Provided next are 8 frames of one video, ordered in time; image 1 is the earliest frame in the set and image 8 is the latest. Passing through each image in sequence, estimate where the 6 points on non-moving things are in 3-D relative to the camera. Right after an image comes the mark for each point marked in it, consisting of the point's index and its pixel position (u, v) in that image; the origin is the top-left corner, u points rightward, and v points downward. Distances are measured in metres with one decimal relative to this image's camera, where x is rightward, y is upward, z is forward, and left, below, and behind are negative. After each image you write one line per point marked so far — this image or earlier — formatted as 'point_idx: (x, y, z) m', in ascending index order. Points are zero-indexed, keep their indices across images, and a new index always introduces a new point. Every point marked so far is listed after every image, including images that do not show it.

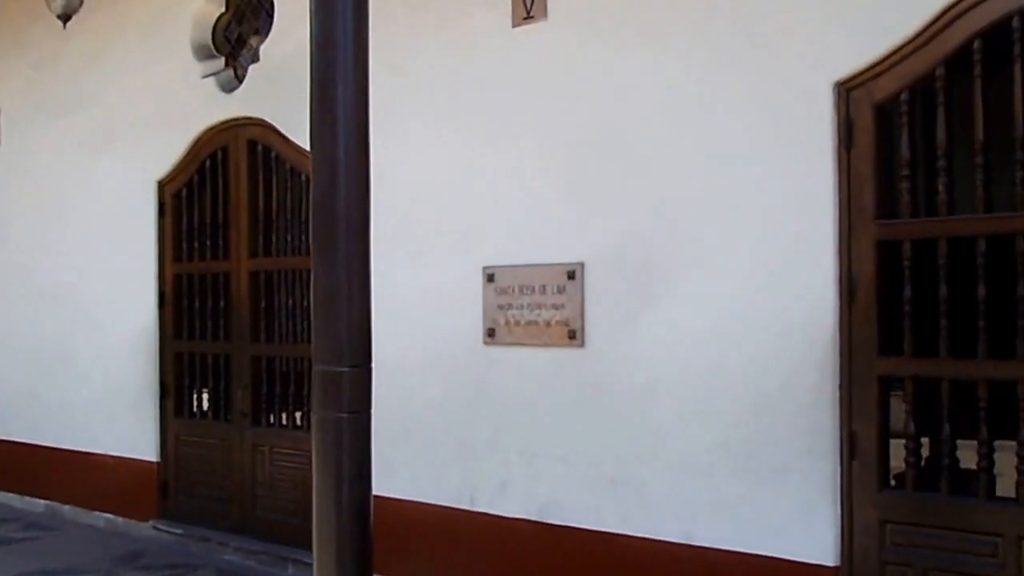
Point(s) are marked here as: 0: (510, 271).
0: (0.0, +0.1, +4.1) m
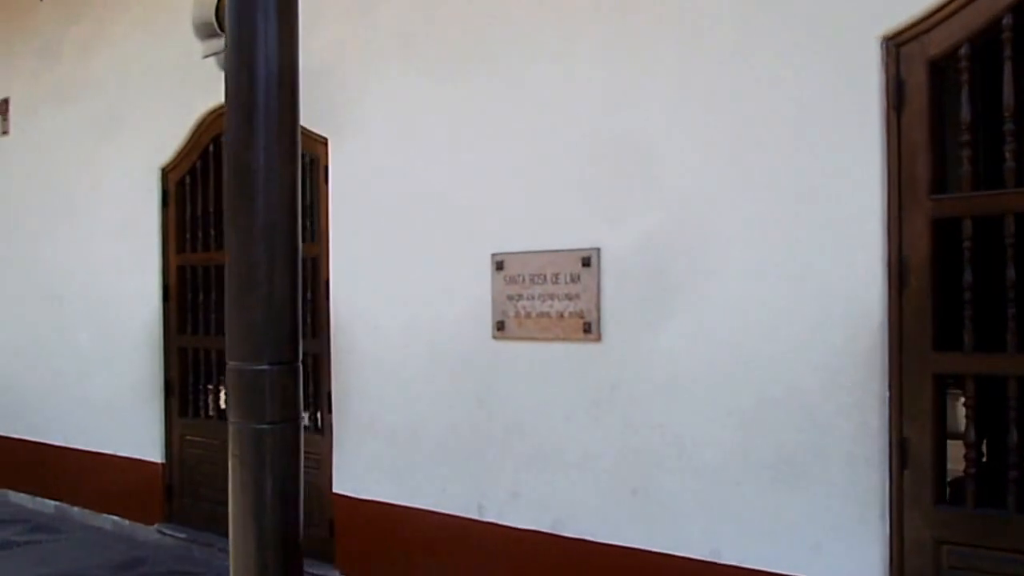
0: (0.0, +0.1, +3.7) m
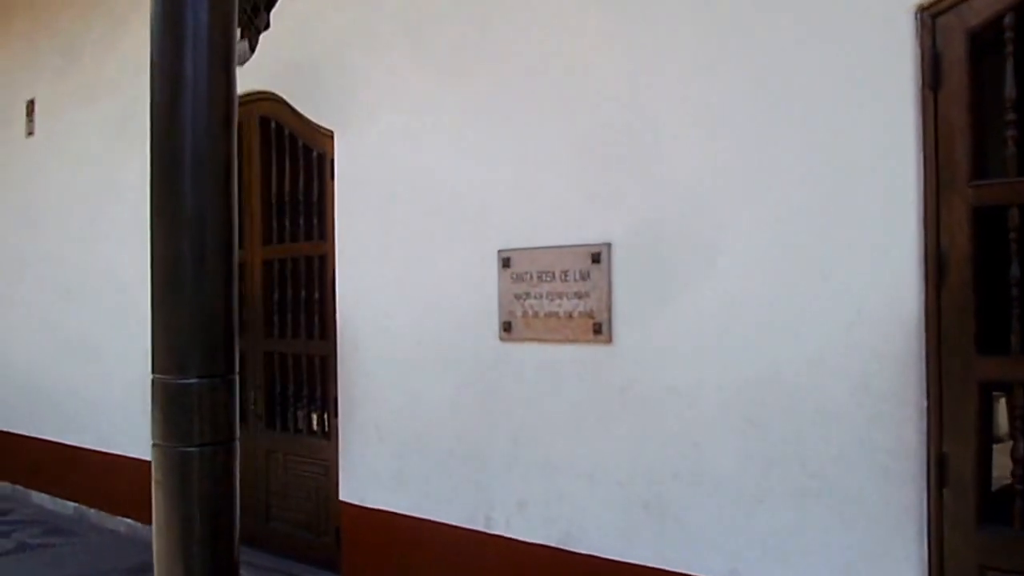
0: (+0.1, +0.1, +3.5) m
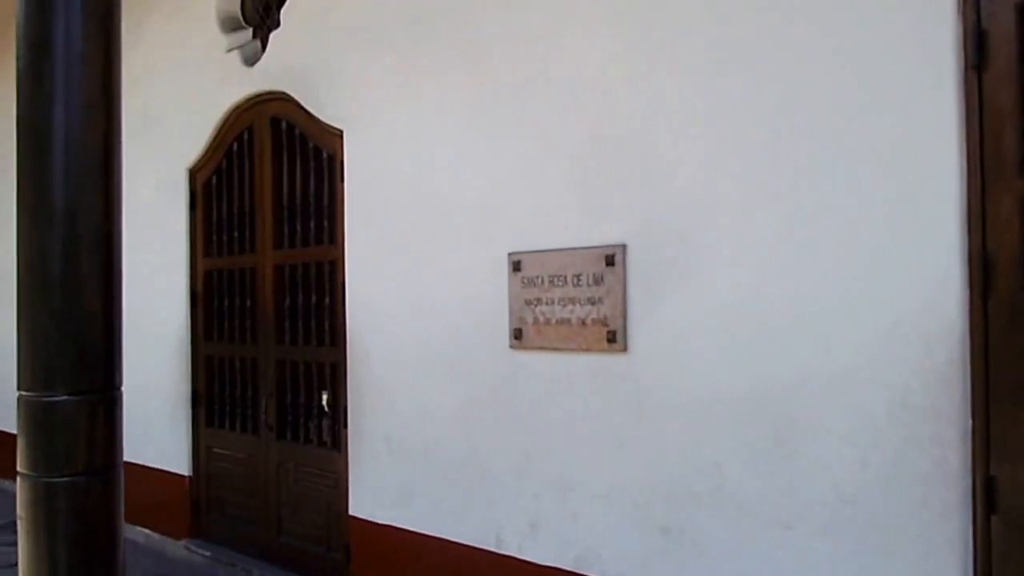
0: (+0.1, +0.1, +3.3) m
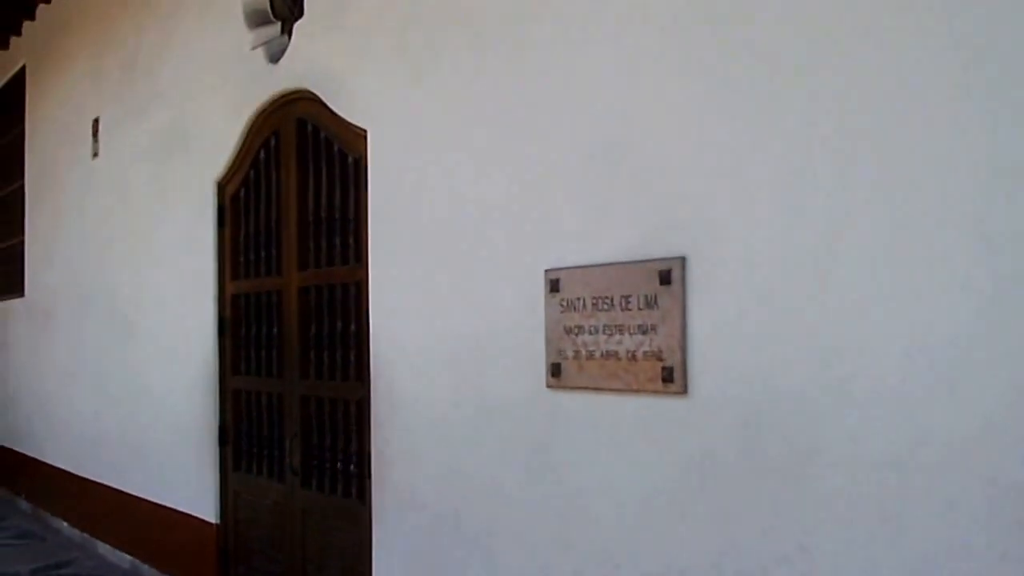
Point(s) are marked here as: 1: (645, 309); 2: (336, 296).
0: (+0.2, 0.0, +2.6) m
1: (+0.4, -0.1, +2.4) m
2: (-0.7, 0.0, +3.7) m
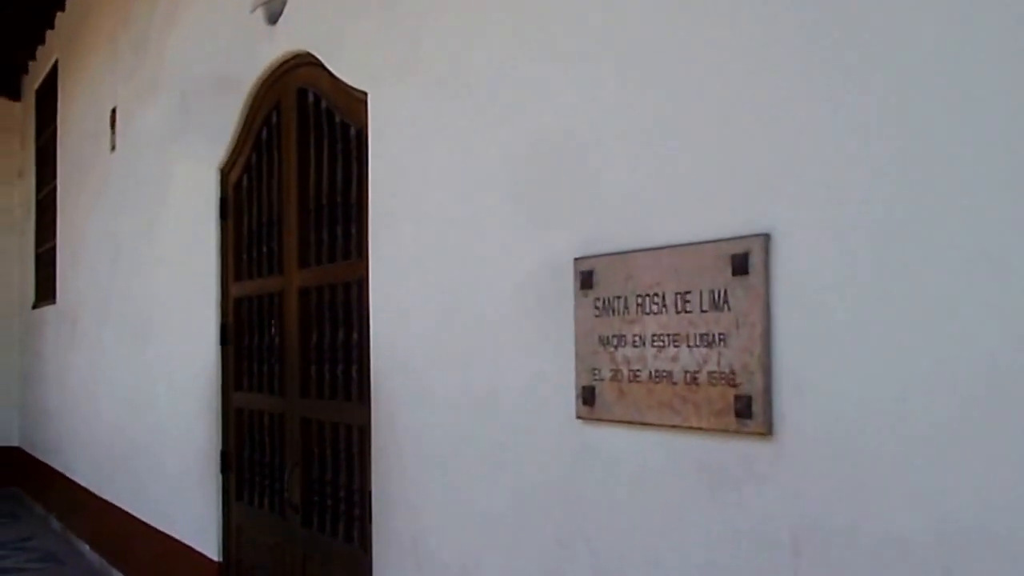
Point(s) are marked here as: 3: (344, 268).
0: (+0.2, +0.1, +1.9) m
1: (+0.4, 0.0, +1.7) m
2: (-0.6, 0.0, +3.1) m
3: (-0.6, +0.1, +3.0) m
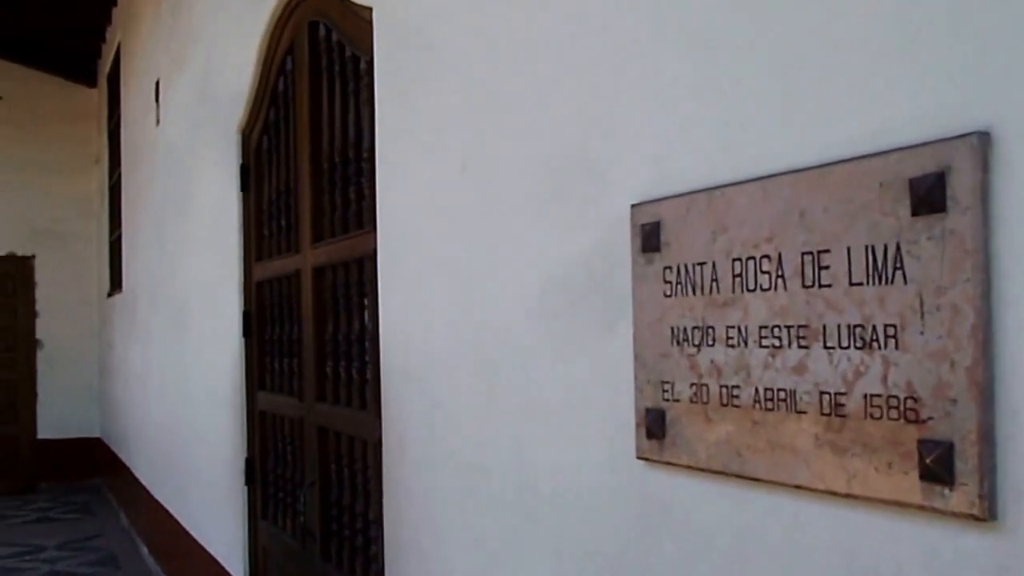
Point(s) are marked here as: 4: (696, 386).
0: (+0.2, +0.1, +1.2) m
1: (+0.4, 0.0, +0.9) m
2: (-0.4, 0.0, +2.4) m
3: (-0.4, +0.1, +2.4) m
4: (+0.2, -0.1, +1.2) m
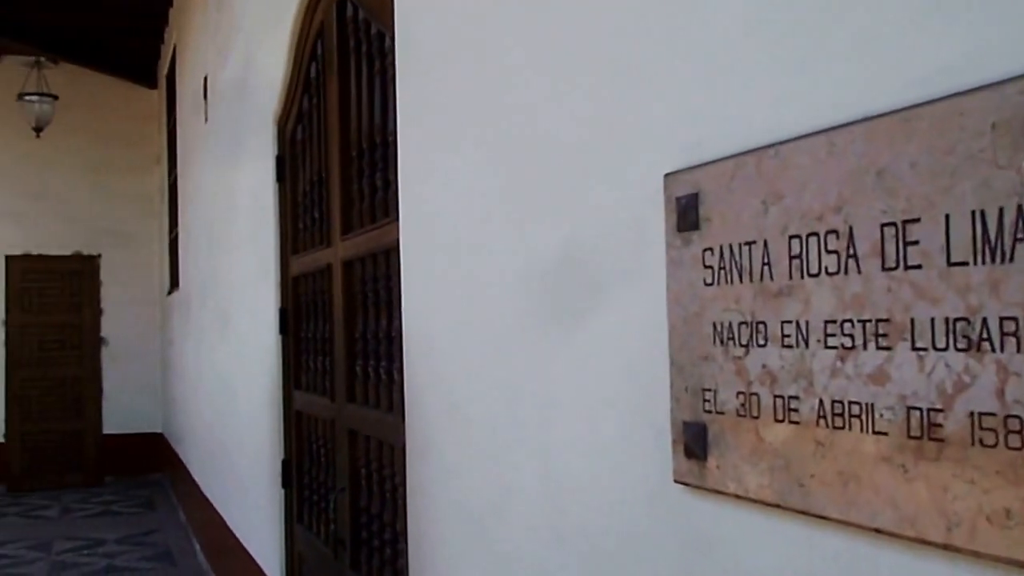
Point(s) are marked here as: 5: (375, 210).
0: (+0.2, +0.1, +0.9) m
1: (+0.4, 0.0, +0.7) m
2: (-0.3, 0.0, +2.2) m
3: (-0.3, +0.1, +2.2) m
4: (+0.2, -0.1, +0.9) m
5: (-0.3, +0.2, +2.3) m
